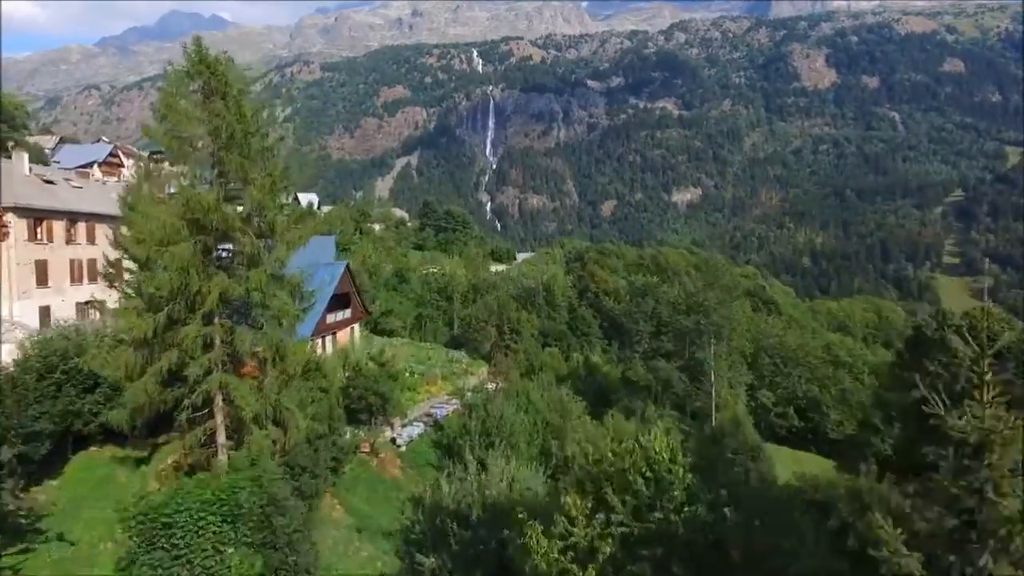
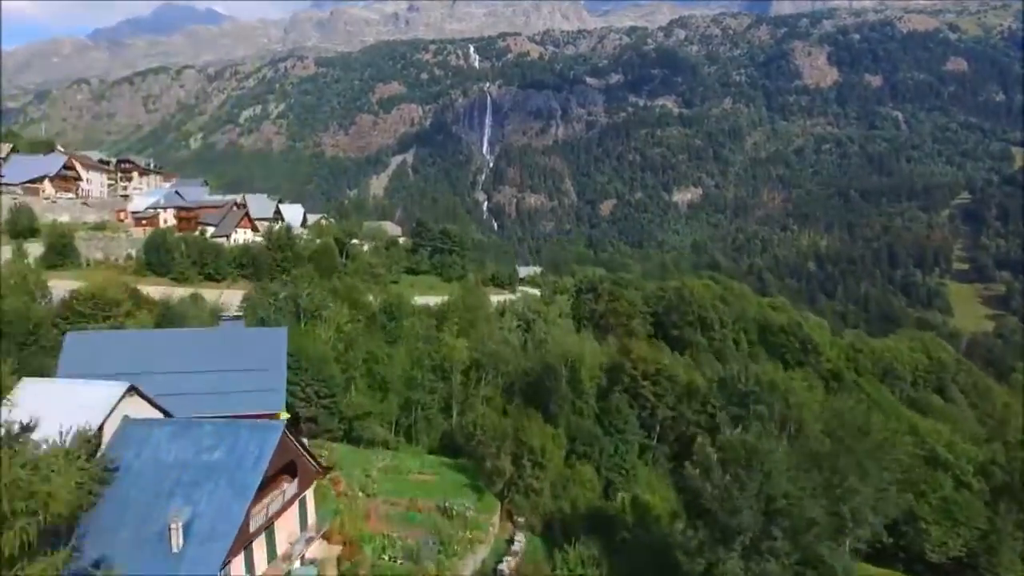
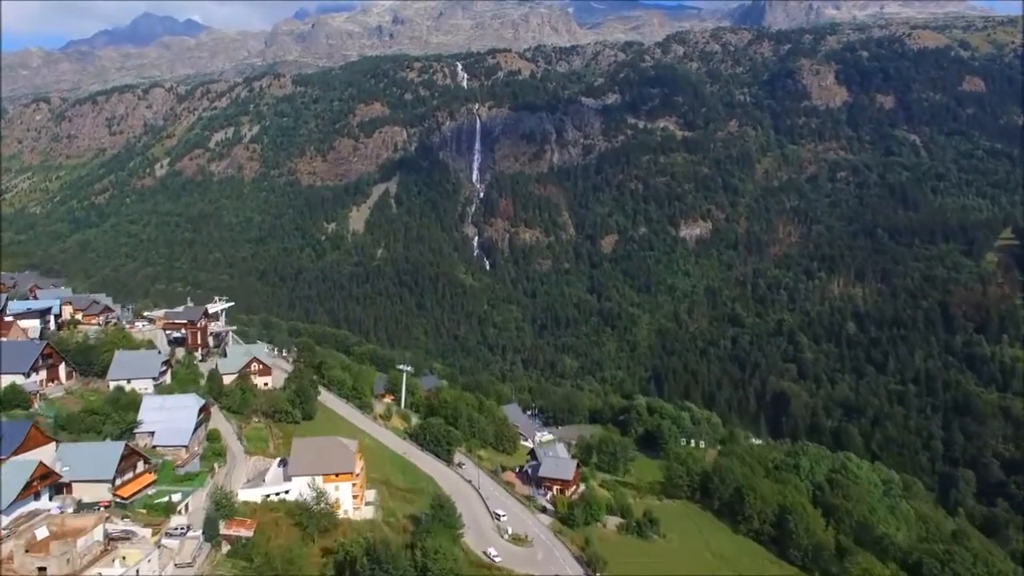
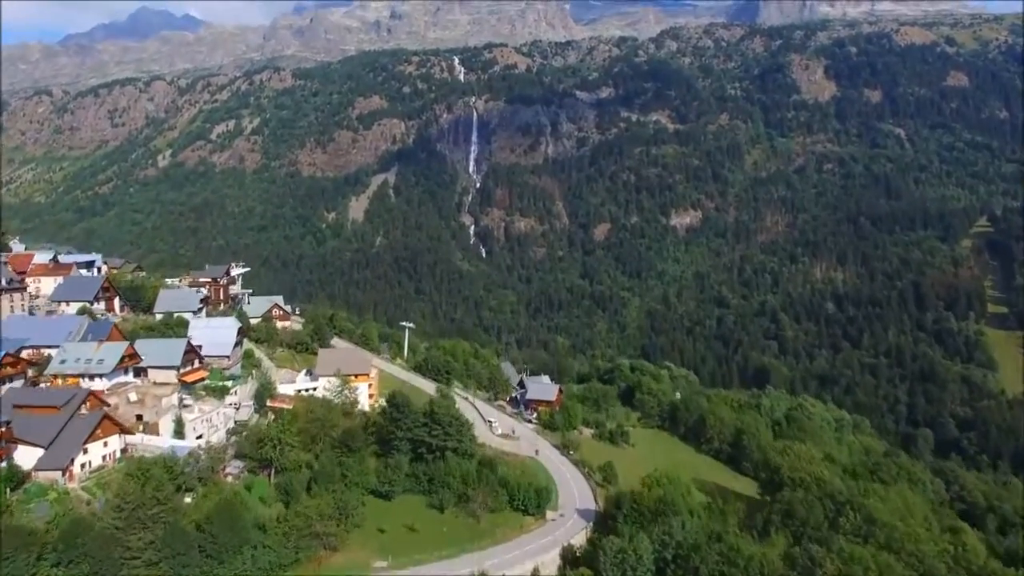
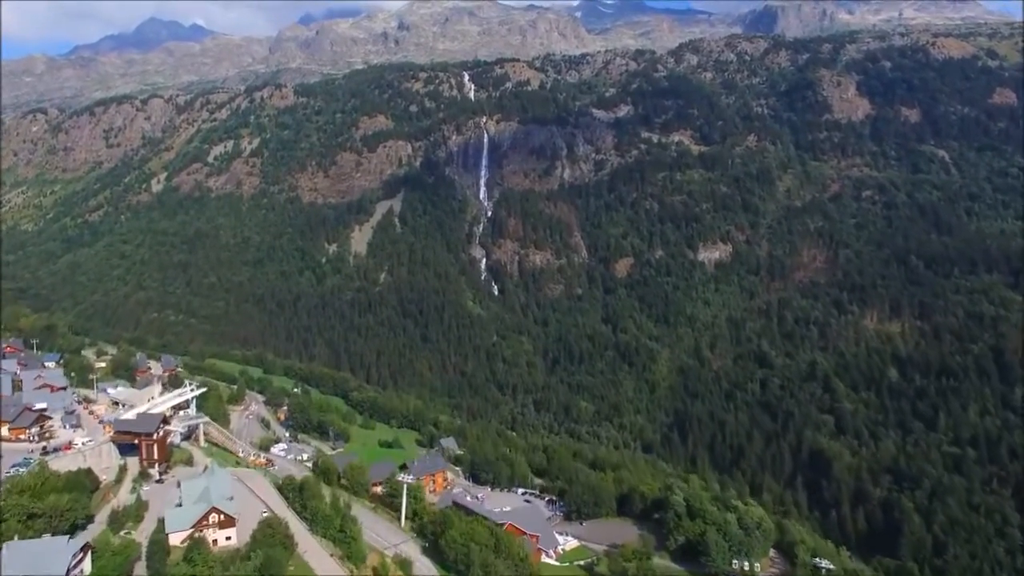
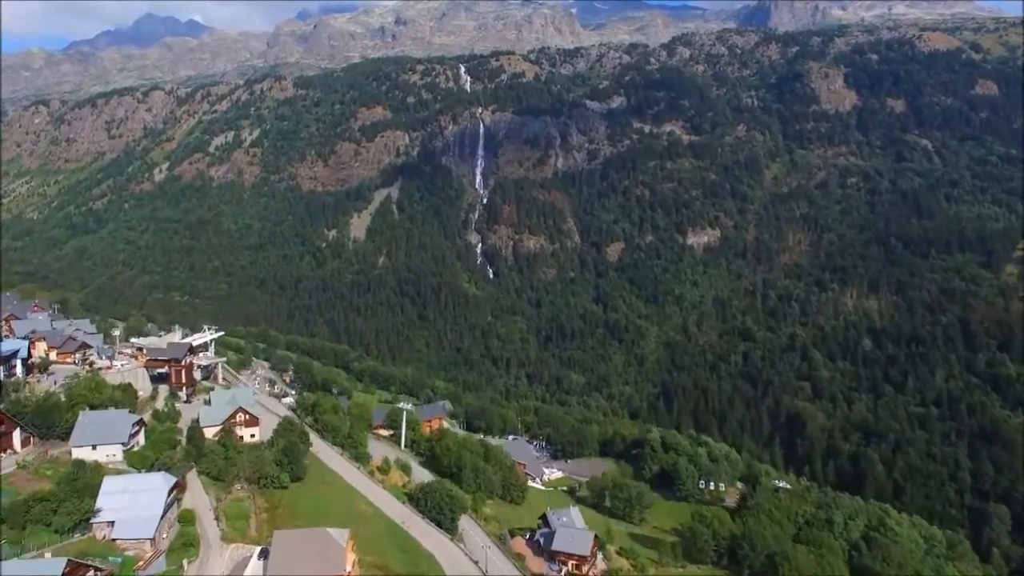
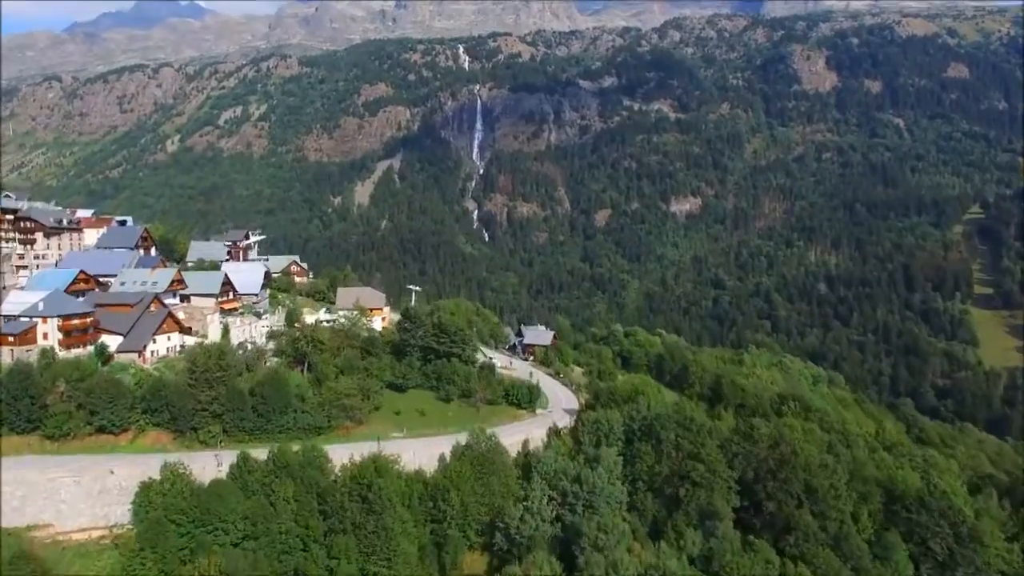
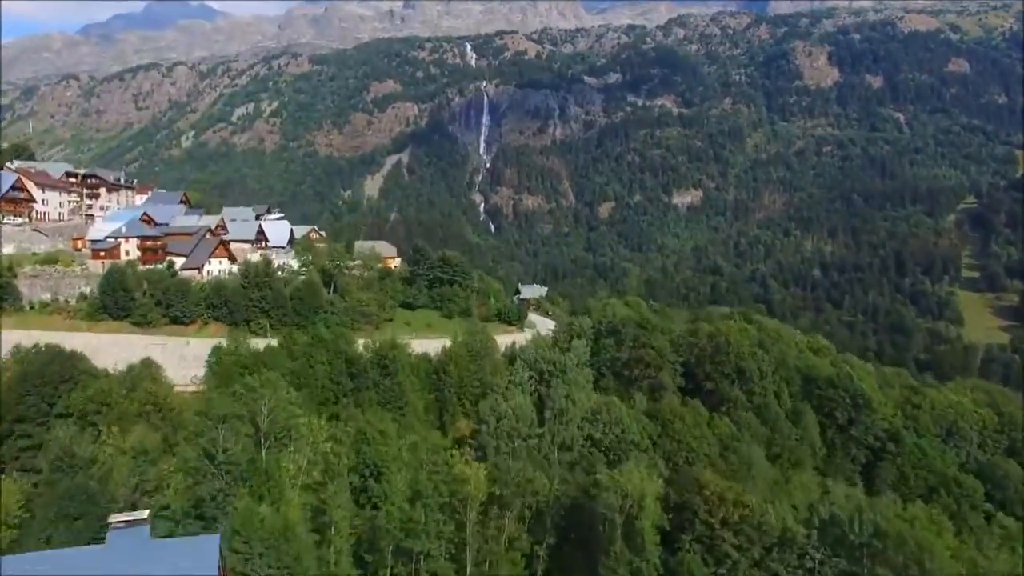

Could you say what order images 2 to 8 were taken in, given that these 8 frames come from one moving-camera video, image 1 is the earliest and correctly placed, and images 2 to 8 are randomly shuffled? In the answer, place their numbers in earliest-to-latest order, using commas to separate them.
2, 8, 7, 4, 3, 6, 5
